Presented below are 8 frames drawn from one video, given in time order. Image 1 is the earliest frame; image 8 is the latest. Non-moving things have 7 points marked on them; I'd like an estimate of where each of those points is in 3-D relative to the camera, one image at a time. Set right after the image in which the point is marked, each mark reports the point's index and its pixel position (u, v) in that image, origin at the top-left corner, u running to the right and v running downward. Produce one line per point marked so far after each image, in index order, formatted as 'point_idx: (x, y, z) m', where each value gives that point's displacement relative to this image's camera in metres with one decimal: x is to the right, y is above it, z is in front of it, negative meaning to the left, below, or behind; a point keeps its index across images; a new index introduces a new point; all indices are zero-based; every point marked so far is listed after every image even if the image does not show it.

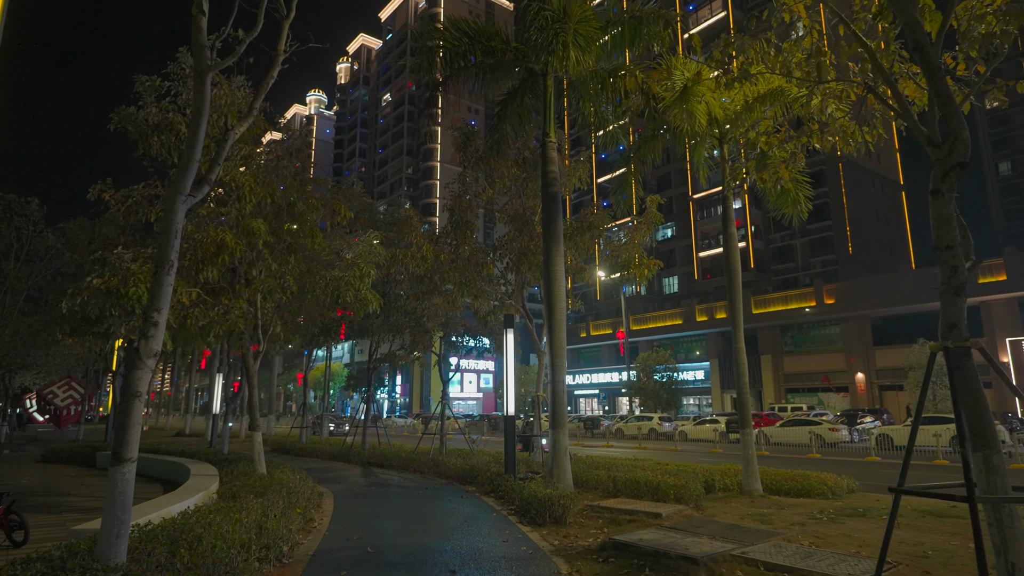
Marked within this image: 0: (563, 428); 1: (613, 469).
0: (+1.0, -2.8, +12.3) m
1: (+2.1, -3.8, +12.8) m
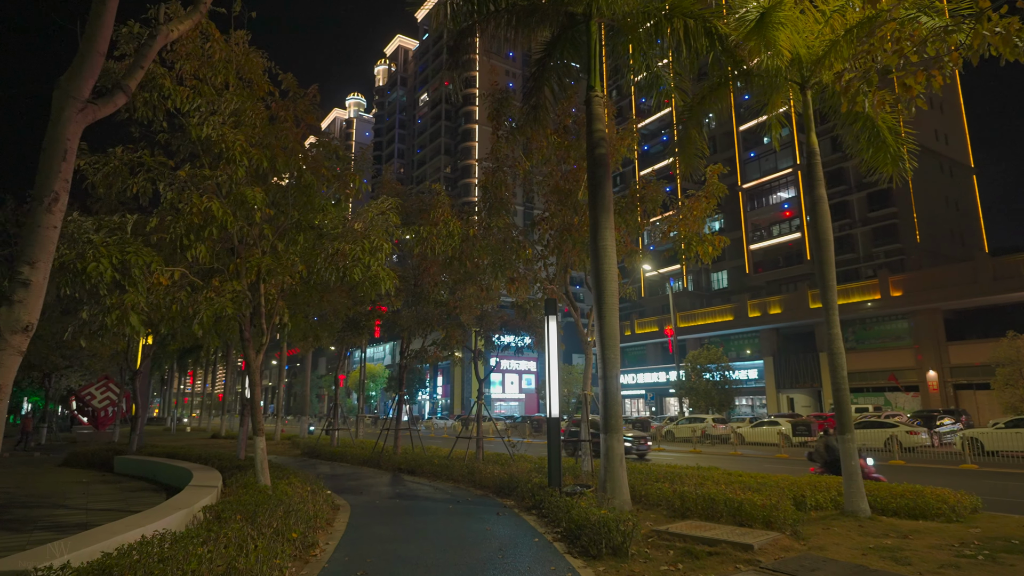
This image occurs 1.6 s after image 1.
0: (+1.8, -2.4, +10.3) m
1: (+2.9, -3.4, +10.7) m
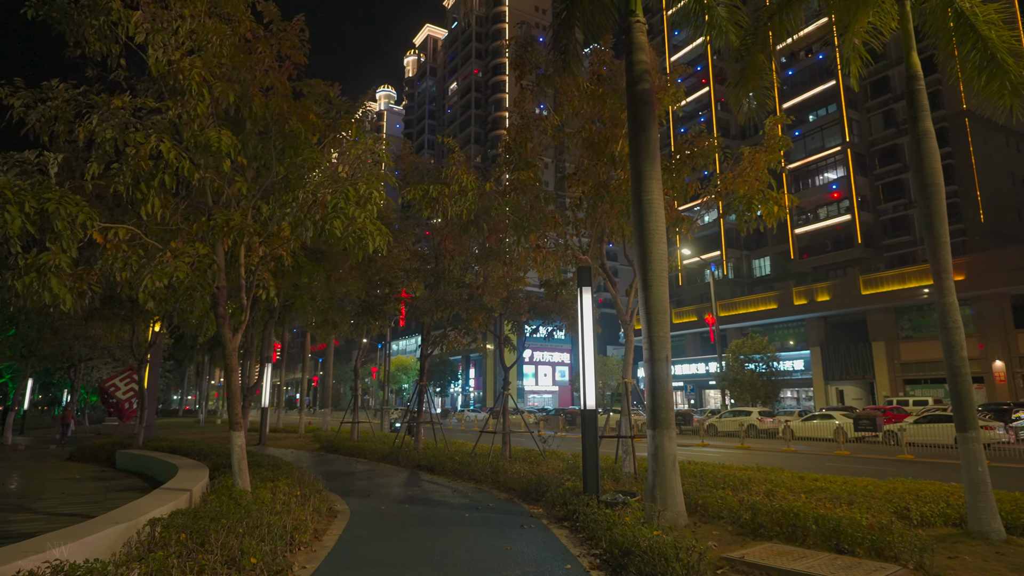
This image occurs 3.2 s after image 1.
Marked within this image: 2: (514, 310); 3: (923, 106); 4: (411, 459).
0: (+2.1, -1.9, +8.3) m
1: (+3.3, -2.9, +8.7) m
2: (0.0, -0.7, +17.7) m
3: (+5.6, +2.5, +8.5) m
4: (-2.8, -4.8, +17.2) m
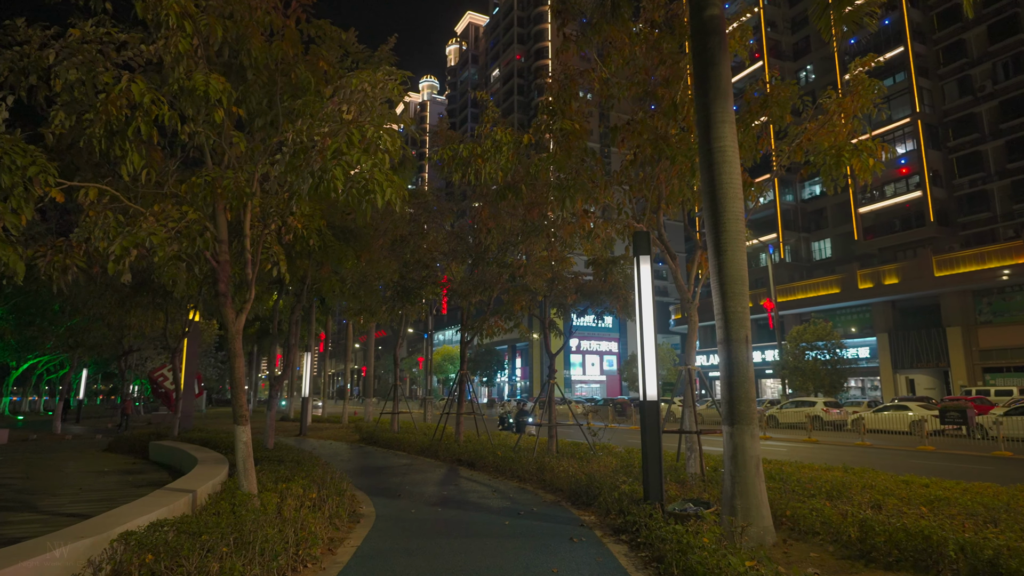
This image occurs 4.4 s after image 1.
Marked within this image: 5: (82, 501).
0: (+2.6, -1.5, +6.8) m
1: (+3.8, -2.5, +7.1) m
2: (+1.2, -0.2, +16.2) m
3: (+6.1, +2.9, +6.6) m
4: (-1.6, -4.3, +16.1) m
5: (-6.9, -3.4, +10.0) m
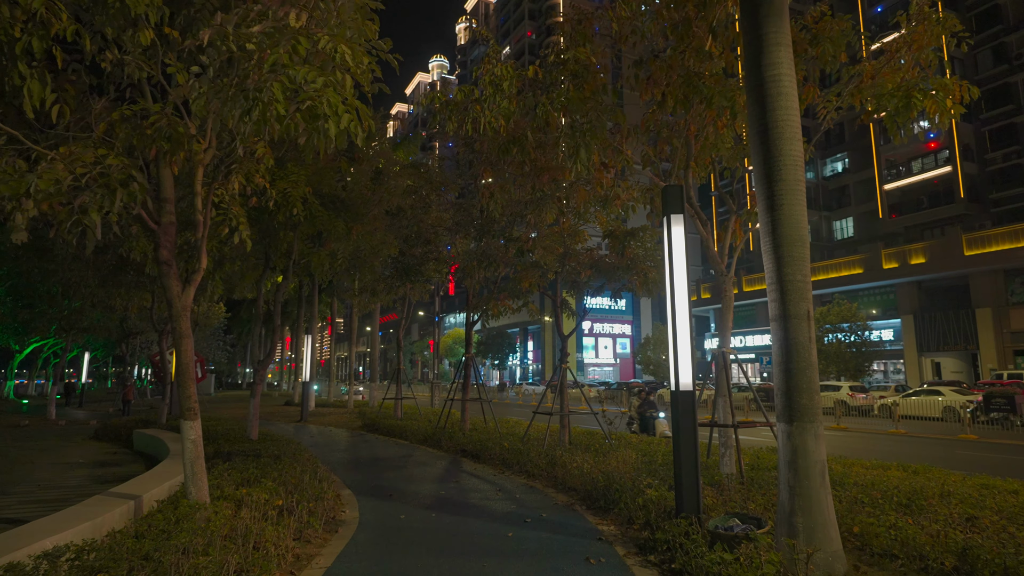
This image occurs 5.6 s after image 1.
0: (+2.6, -1.2, +5.4) m
1: (+3.9, -2.1, +5.7) m
2: (+1.4, +0.4, +14.8) m
3: (+6.1, +3.3, +5.0) m
4: (-1.4, -3.7, +14.8) m
5: (-6.8, -3.0, +8.8) m
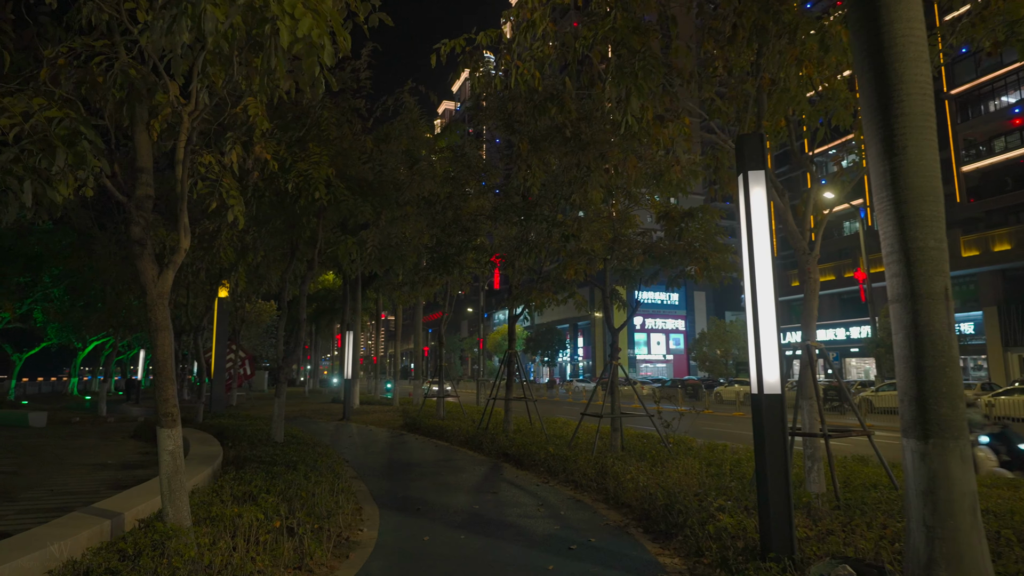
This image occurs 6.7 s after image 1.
0: (+2.9, -1.0, +3.9) m
1: (+4.1, -1.9, +4.2) m
2: (+2.4, +0.7, +13.5) m
3: (+6.2, +3.5, +3.3) m
4: (-0.4, -3.5, +13.7) m
5: (-6.3, -2.9, +8.1) m
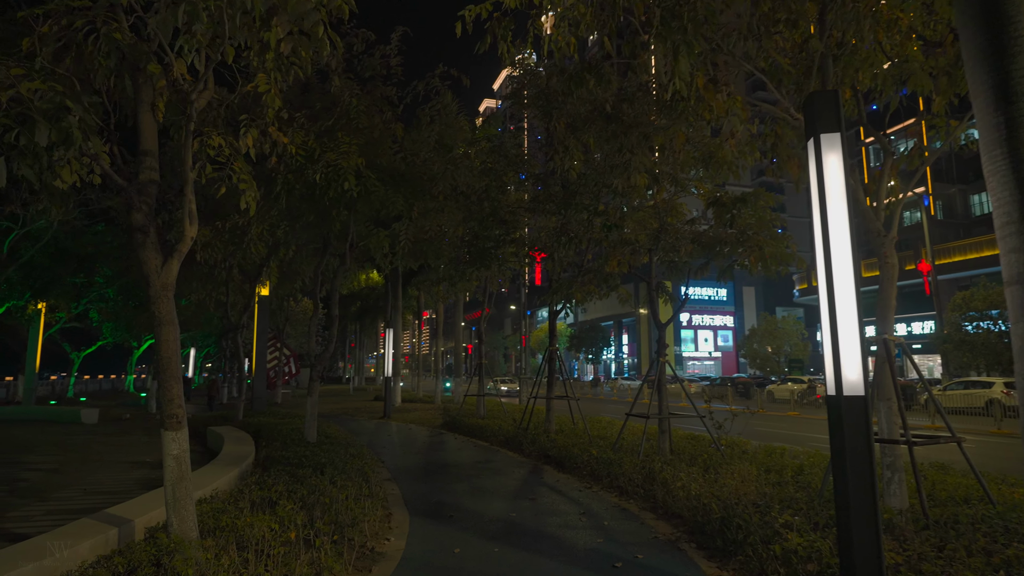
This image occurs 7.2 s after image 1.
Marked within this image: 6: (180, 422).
0: (+3.0, -0.8, +3.1) m
1: (+4.3, -1.8, +3.3) m
2: (+3.2, +0.8, +12.6) m
3: (+6.3, +3.7, +2.2) m
4: (+0.5, -3.4, +13.1) m
5: (-5.8, -2.9, +8.0) m
6: (-2.6, -1.1, +4.9) m
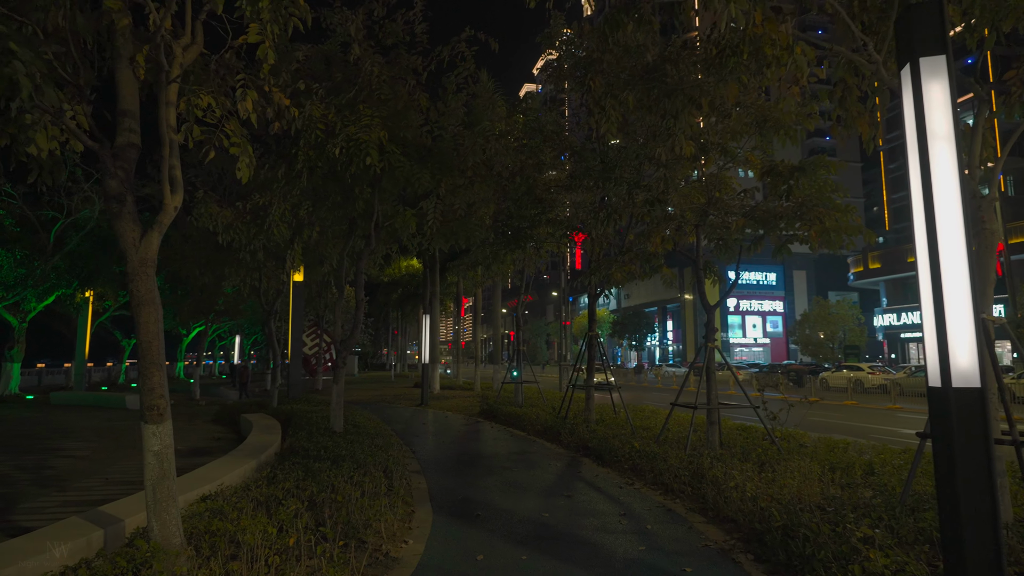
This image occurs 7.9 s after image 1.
0: (+3.0, -0.6, +2.2) m
1: (+4.3, -1.6, +2.3) m
2: (+3.9, +1.2, +11.6) m
3: (+6.2, +3.9, +1.0) m
4: (+1.3, -3.0, +12.4) m
5: (-5.4, -2.7, +7.7) m
6: (-2.5, -0.9, +4.3) m
